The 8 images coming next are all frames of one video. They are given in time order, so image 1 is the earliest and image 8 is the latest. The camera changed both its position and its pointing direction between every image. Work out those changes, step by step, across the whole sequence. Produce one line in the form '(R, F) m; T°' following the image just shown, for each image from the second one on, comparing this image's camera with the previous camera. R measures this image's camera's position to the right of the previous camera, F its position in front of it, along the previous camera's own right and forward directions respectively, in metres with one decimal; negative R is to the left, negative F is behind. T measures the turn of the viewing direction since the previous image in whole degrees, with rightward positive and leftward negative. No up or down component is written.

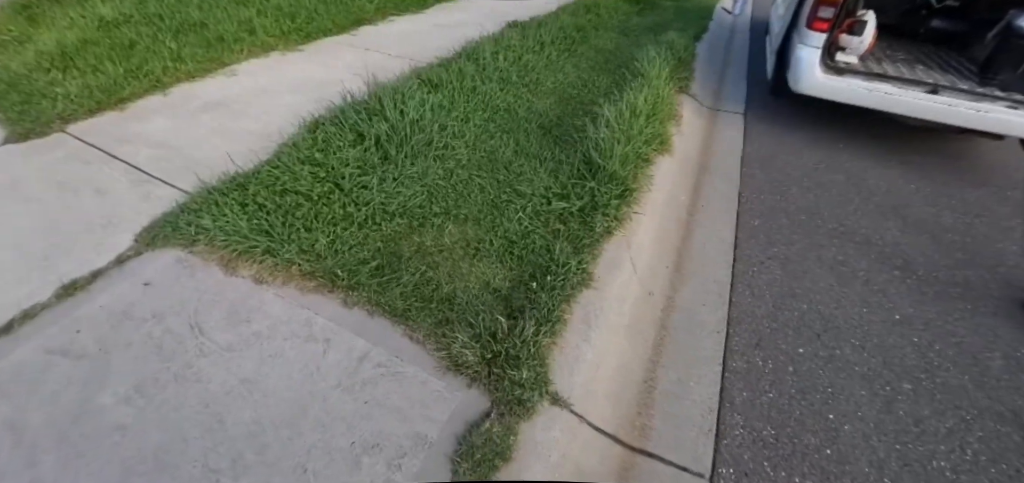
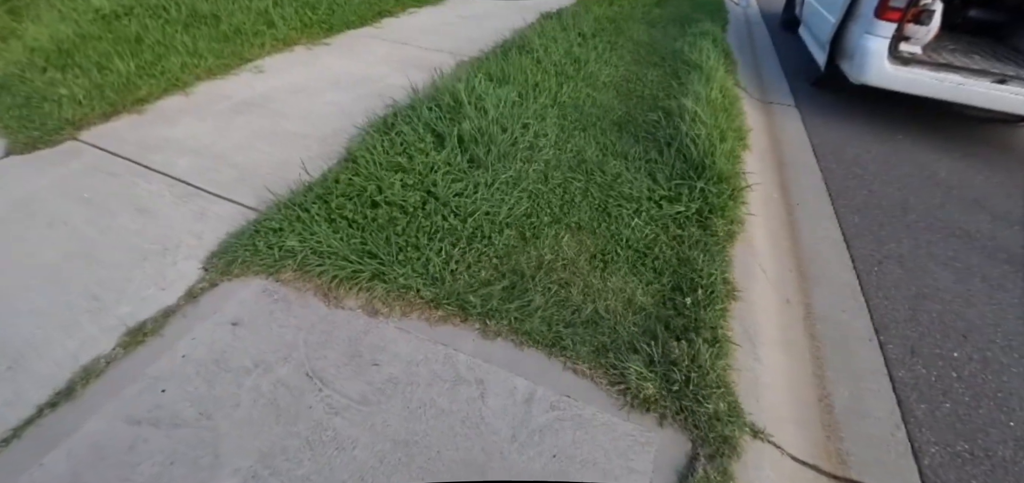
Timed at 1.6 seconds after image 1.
(-0.8, +0.3) m; +5°
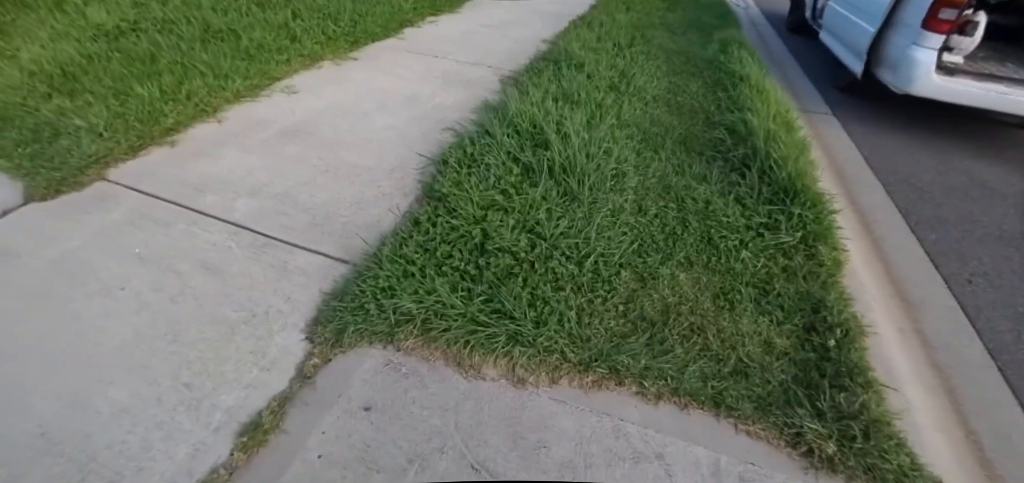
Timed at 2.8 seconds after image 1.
(-0.7, +0.2) m; +5°
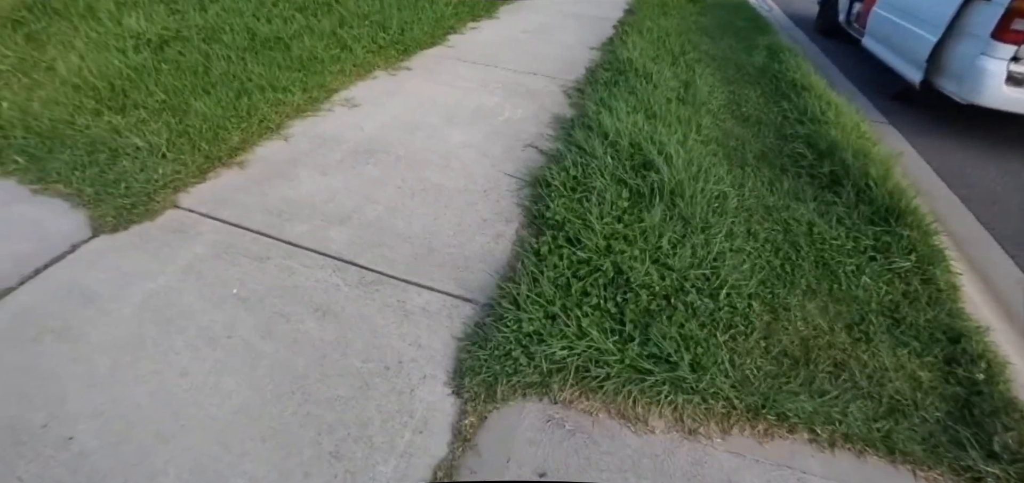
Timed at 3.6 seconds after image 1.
(-0.6, +0.1) m; +2°
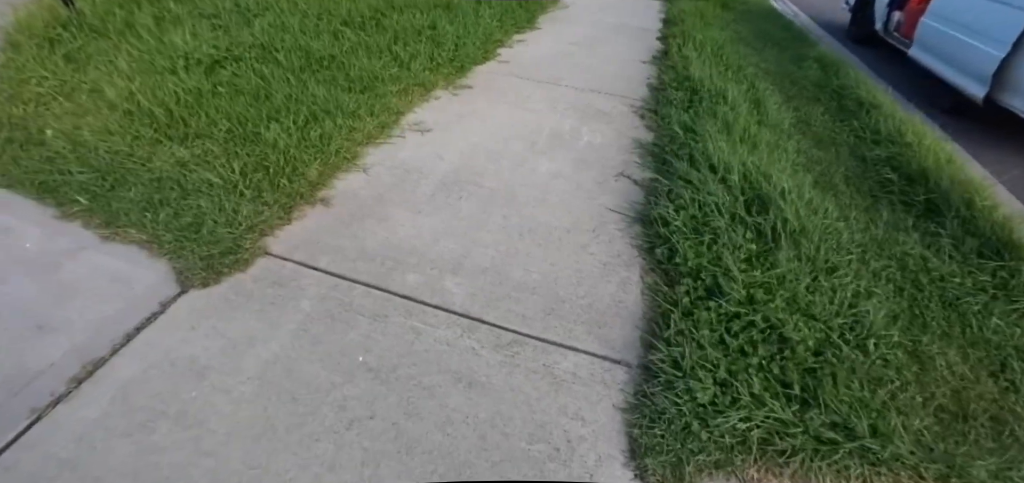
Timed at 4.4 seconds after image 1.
(-0.6, +0.2) m; +2°
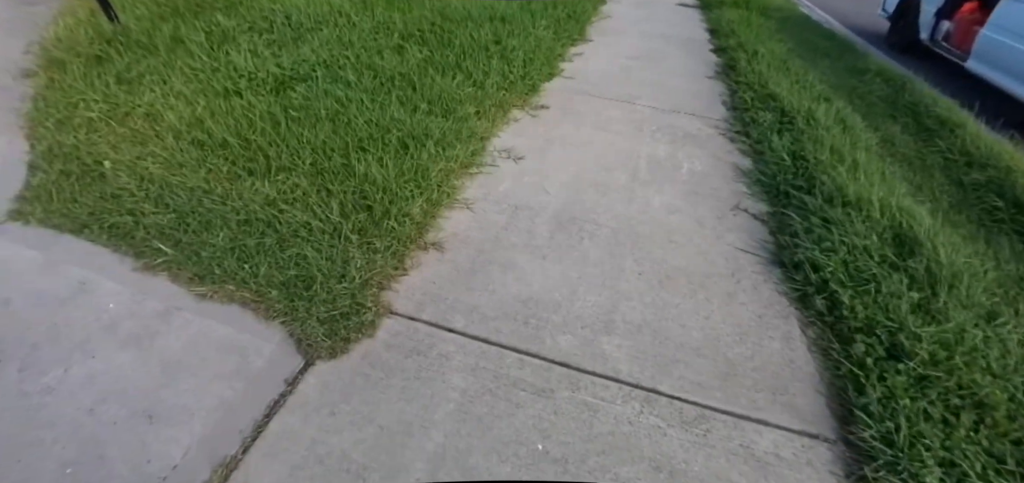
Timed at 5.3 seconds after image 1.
(-0.6, +0.2) m; +3°
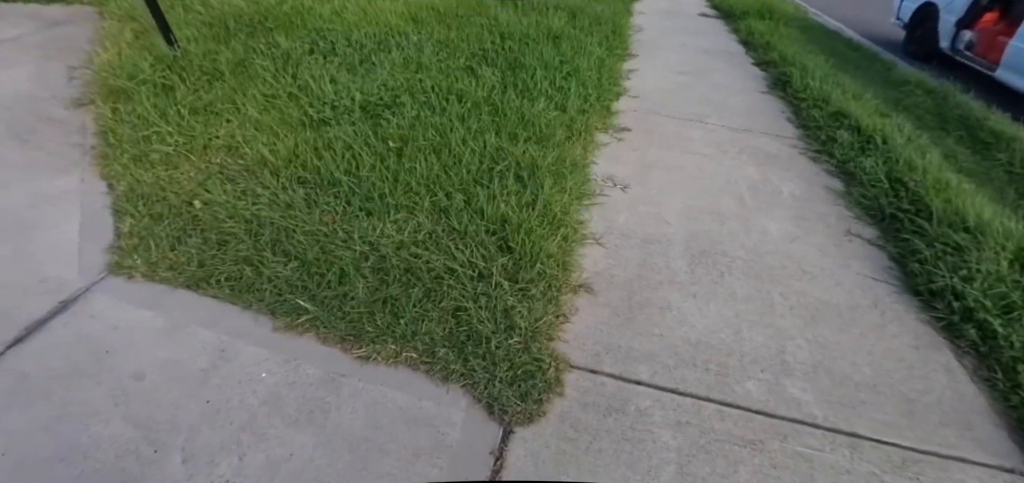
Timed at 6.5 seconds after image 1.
(-0.7, +0.1) m; +4°
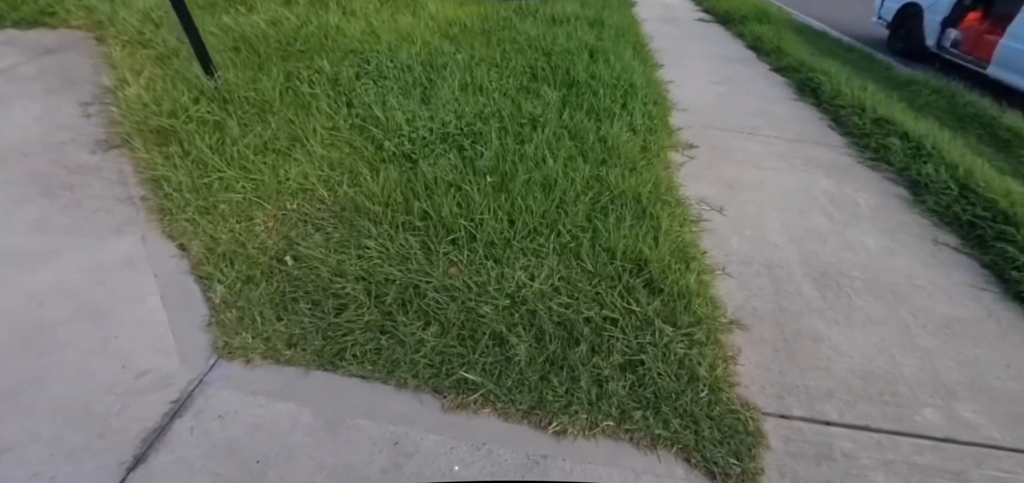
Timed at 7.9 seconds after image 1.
(-0.7, +0.2) m; +6°
